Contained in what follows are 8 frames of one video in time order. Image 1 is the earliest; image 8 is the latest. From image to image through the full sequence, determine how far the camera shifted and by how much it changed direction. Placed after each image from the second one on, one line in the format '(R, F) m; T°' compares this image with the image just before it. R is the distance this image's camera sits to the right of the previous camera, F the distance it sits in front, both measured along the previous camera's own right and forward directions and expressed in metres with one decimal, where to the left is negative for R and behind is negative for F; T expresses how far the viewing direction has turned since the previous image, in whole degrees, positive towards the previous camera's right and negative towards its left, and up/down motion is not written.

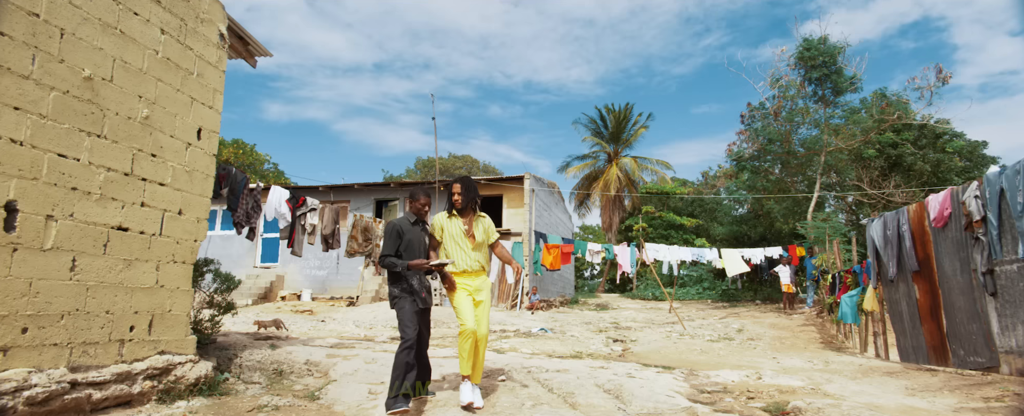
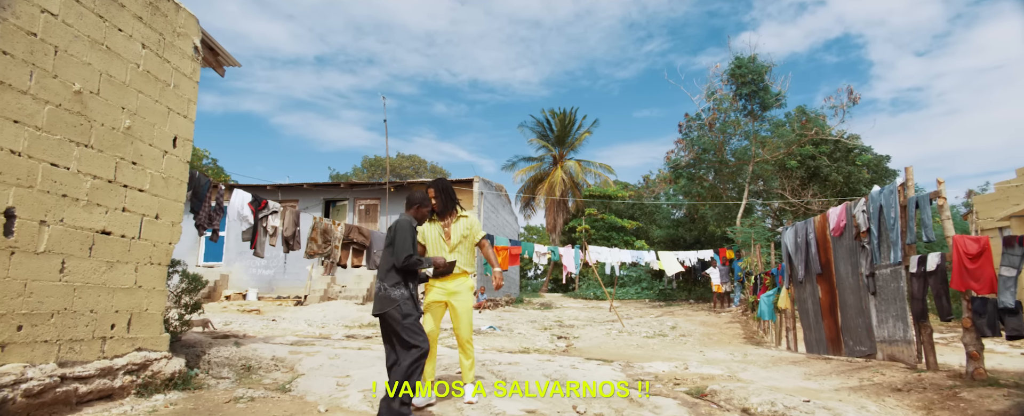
(-0.2, -0.5) m; +6°
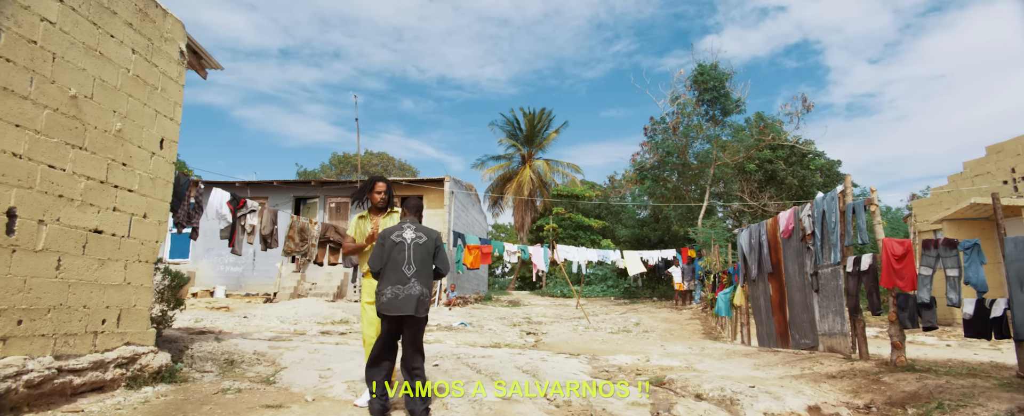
(-0.1, -0.4) m; +4°
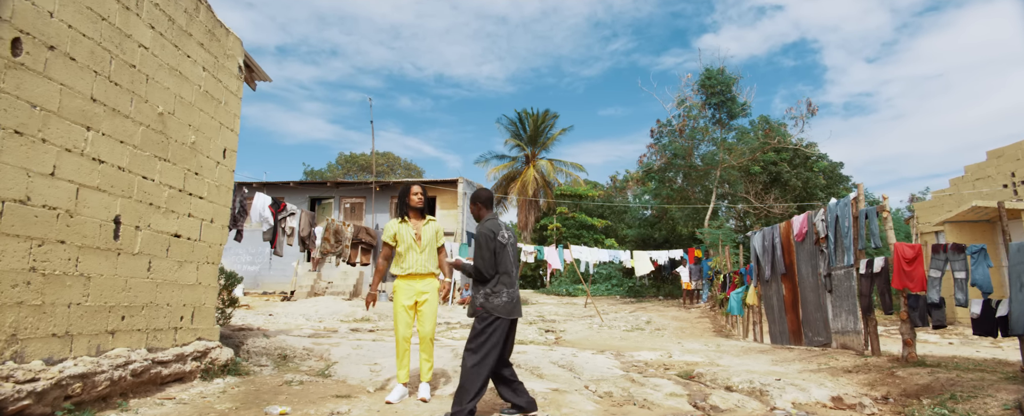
(-0.4, -0.4) m; 0°
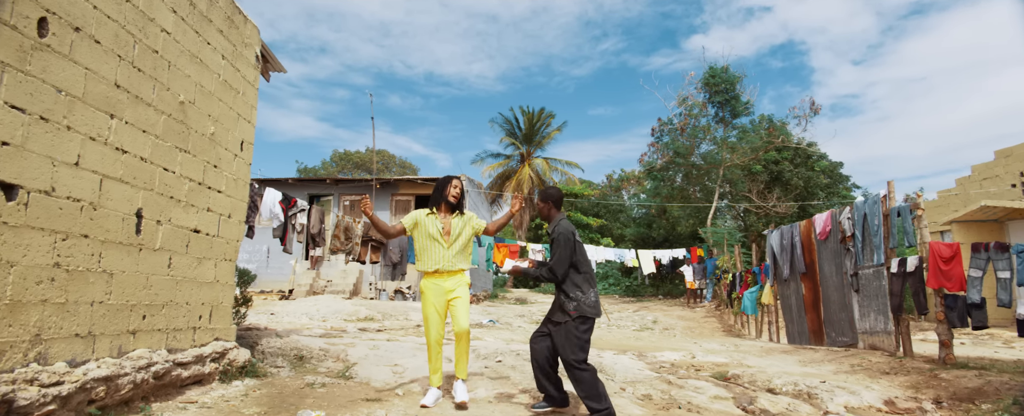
(-0.4, +0.2) m; +1°
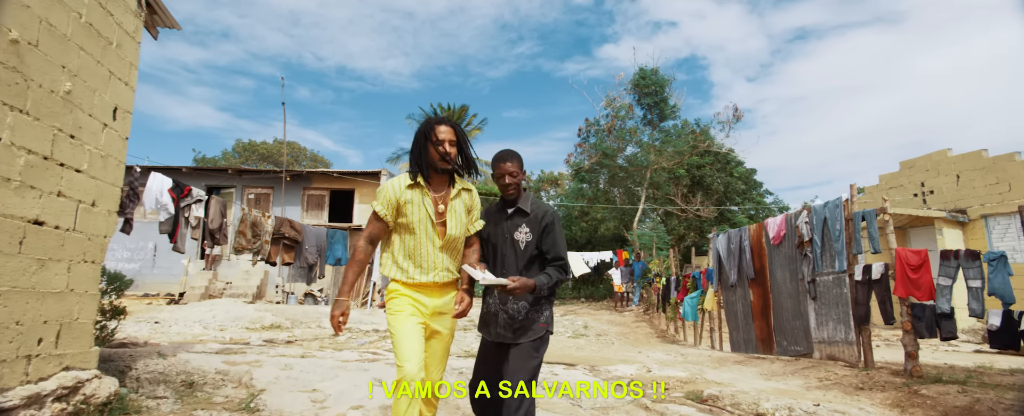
(-0.4, +0.9) m; +9°
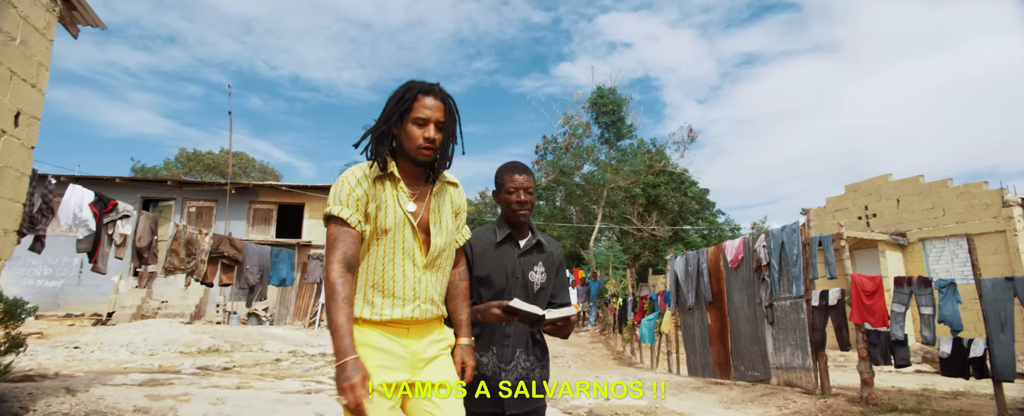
(0.0, +0.3) m; +5°
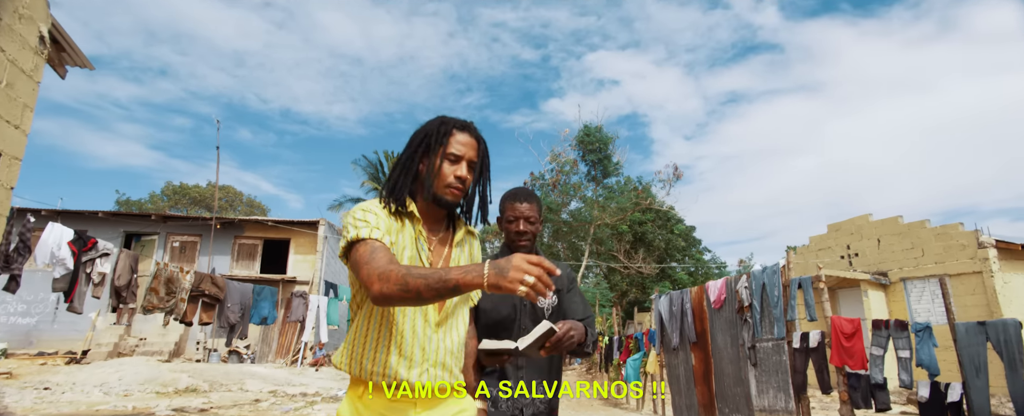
(+0.1, -0.1) m; +1°
